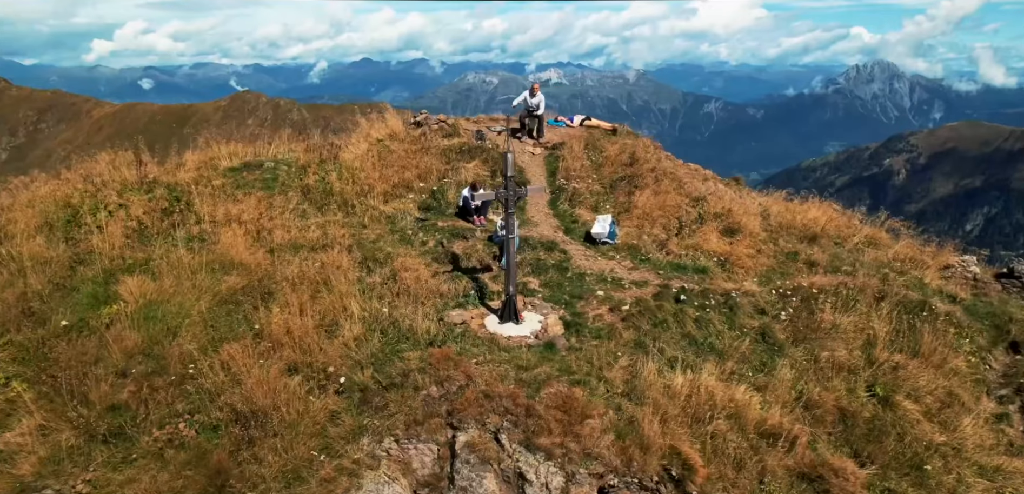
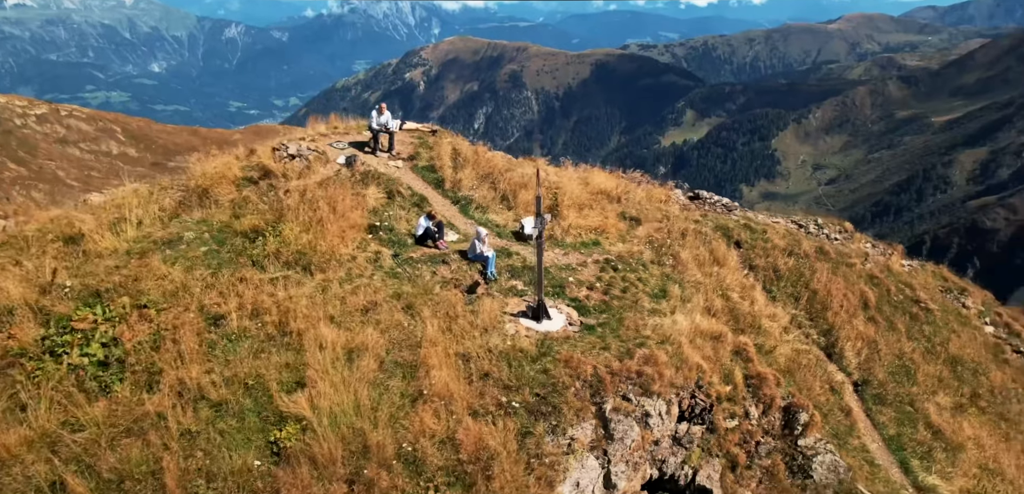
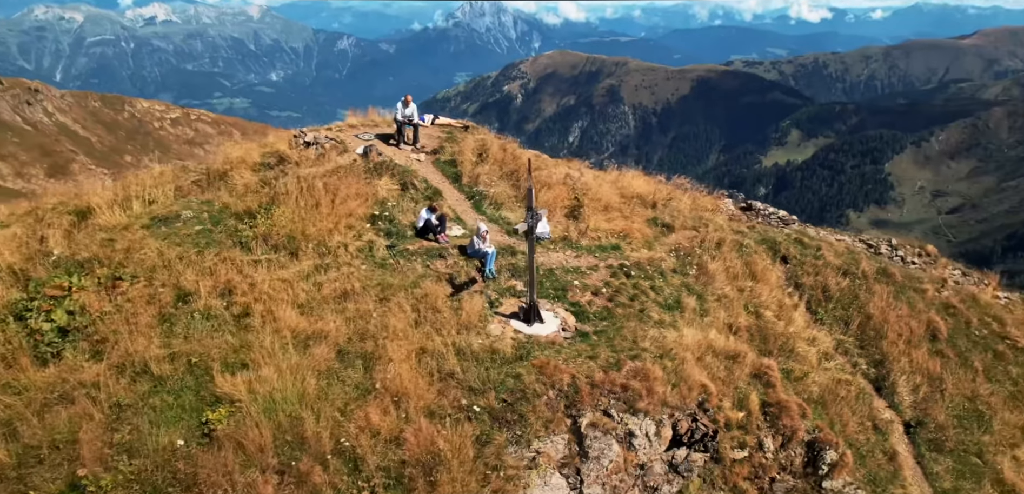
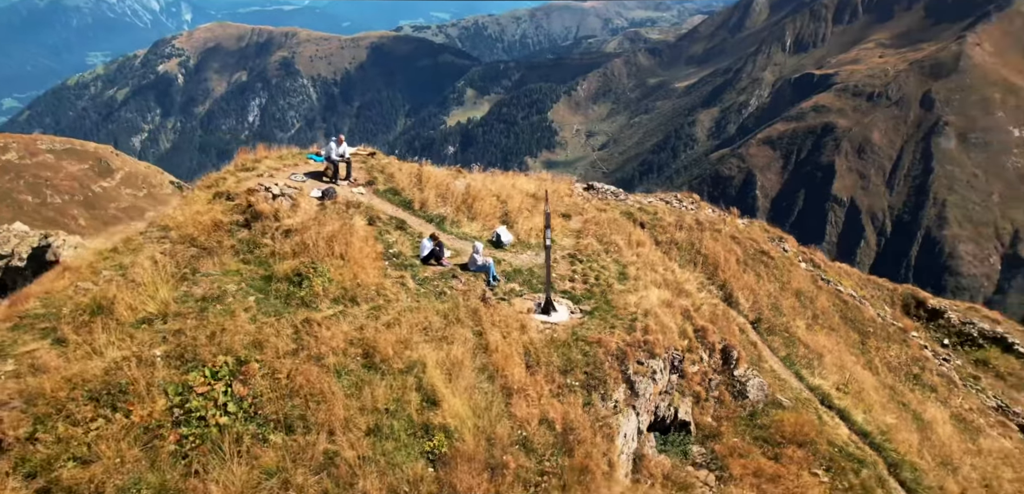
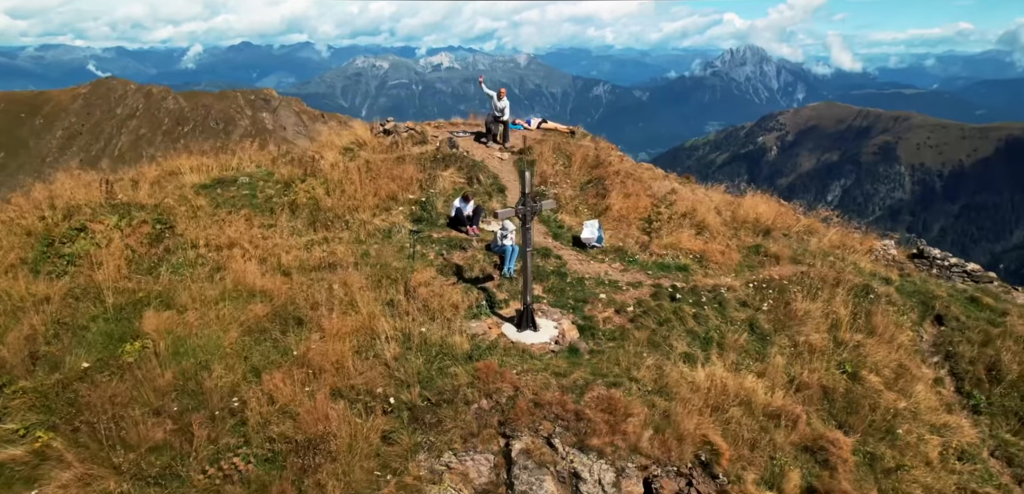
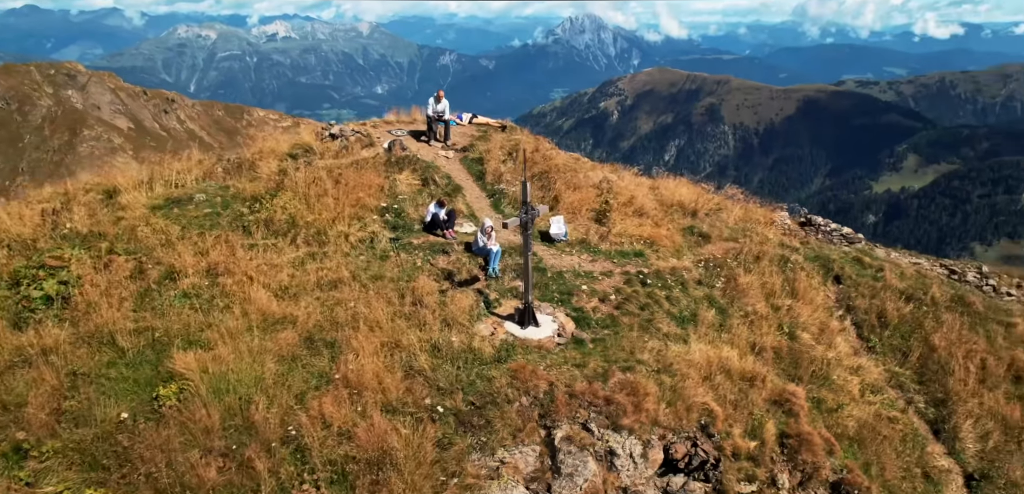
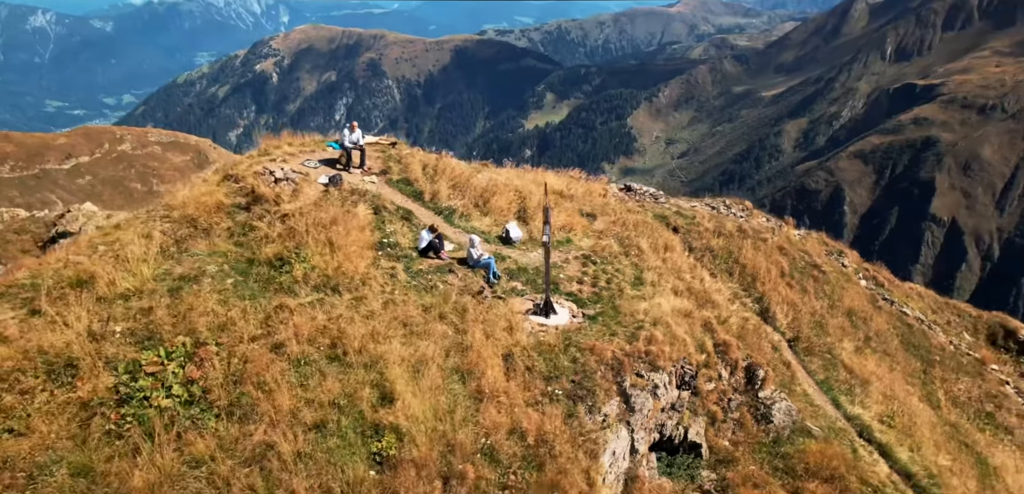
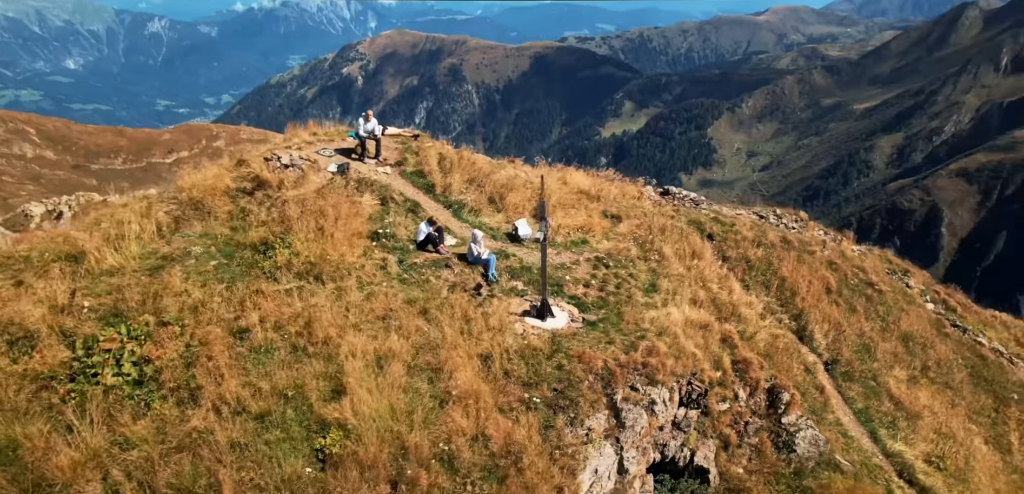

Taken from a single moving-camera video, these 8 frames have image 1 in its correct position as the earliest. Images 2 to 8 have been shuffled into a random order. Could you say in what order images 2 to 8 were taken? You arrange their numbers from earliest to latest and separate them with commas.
5, 6, 3, 2, 8, 7, 4
